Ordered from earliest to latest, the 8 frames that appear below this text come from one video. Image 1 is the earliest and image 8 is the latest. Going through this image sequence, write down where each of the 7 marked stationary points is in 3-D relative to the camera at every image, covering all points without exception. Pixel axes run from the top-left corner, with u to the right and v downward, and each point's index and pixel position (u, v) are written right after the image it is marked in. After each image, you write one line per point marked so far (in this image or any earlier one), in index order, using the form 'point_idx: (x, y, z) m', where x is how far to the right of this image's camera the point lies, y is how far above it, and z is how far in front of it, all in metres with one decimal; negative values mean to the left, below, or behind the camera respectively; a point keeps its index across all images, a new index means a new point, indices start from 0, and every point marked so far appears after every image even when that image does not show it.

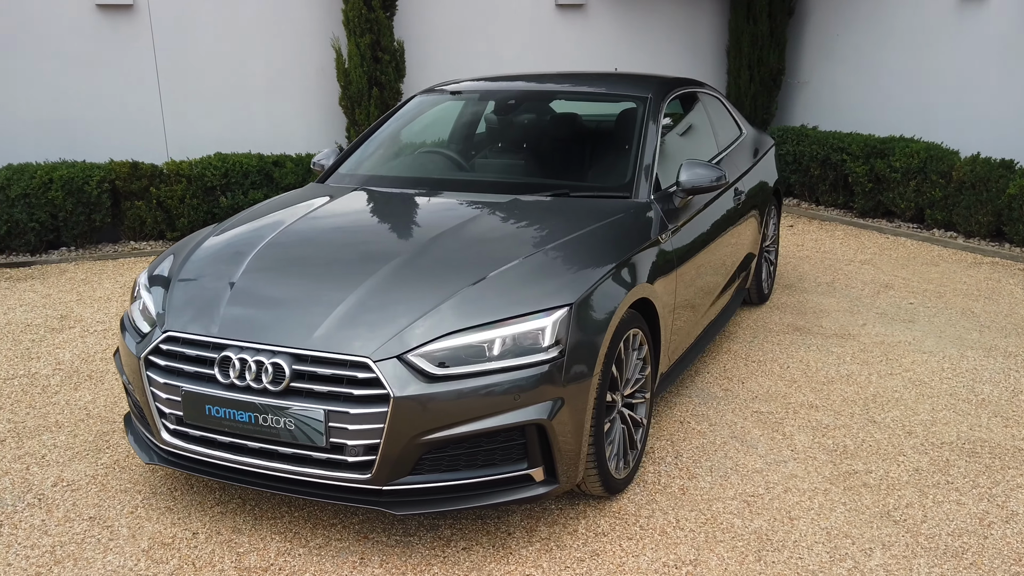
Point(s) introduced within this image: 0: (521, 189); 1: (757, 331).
0: (0.0, +0.4, +3.6) m
1: (+1.2, -0.2, +4.8) m
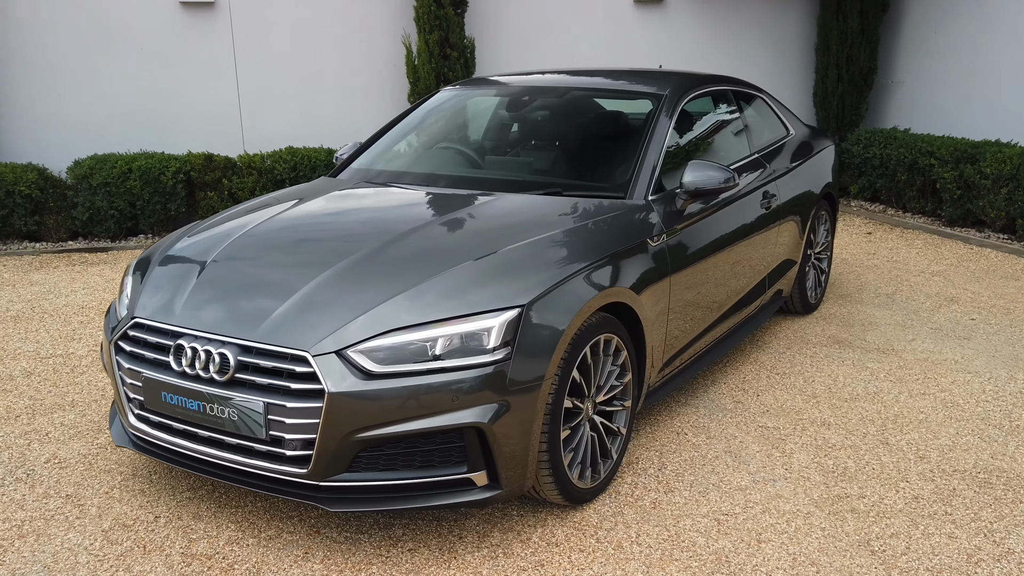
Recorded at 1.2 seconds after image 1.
0: (0.0, +0.4, +3.5) m
1: (+1.3, -0.3, +4.6) m
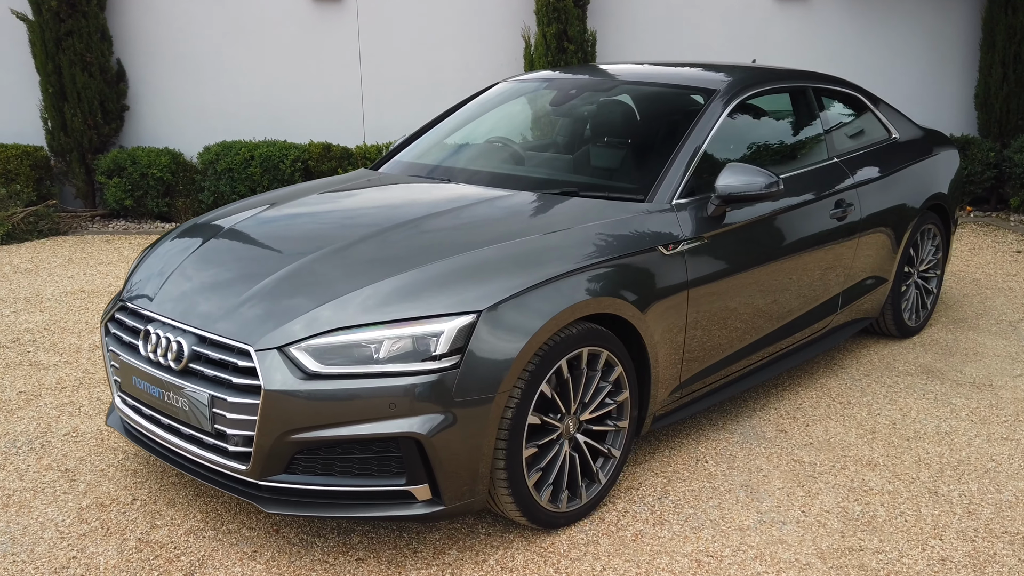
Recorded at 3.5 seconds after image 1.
0: (+0.1, +0.4, +3.3) m
1: (+1.6, -0.4, +4.1) m
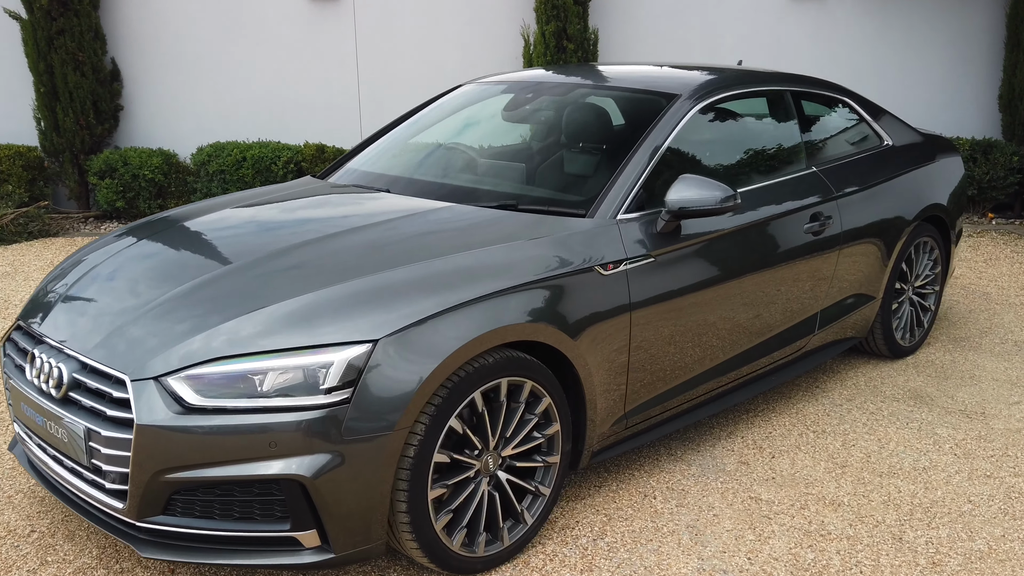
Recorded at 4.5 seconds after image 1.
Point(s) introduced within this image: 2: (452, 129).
0: (-0.1, +0.3, +3.1) m
1: (+1.4, -0.4, +3.8) m
2: (-0.2, +0.6, +3.8) m
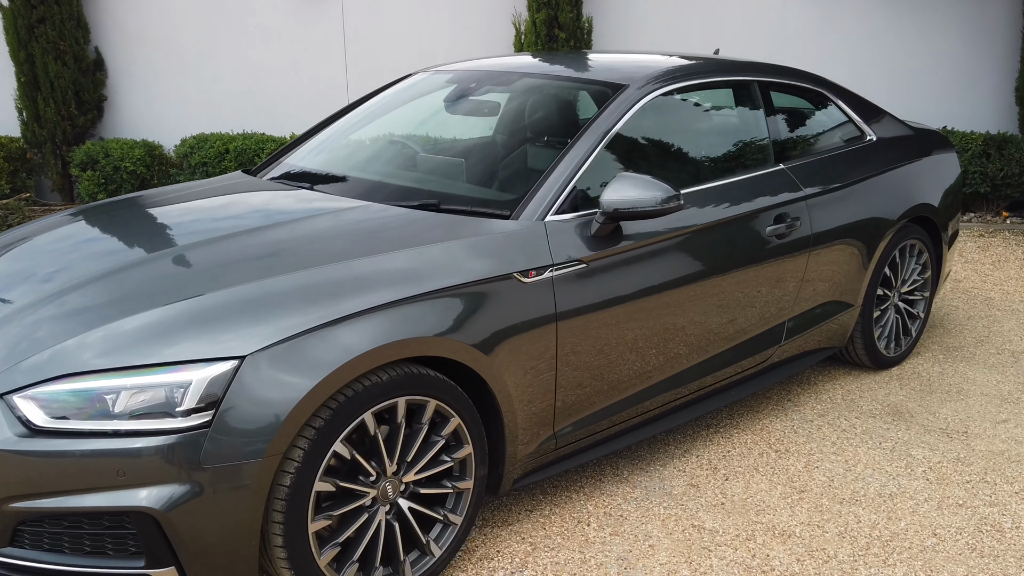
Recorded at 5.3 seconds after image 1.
0: (-0.3, +0.3, +2.9) m
1: (+1.2, -0.5, +3.6) m
2: (-0.4, +0.6, +3.5) m
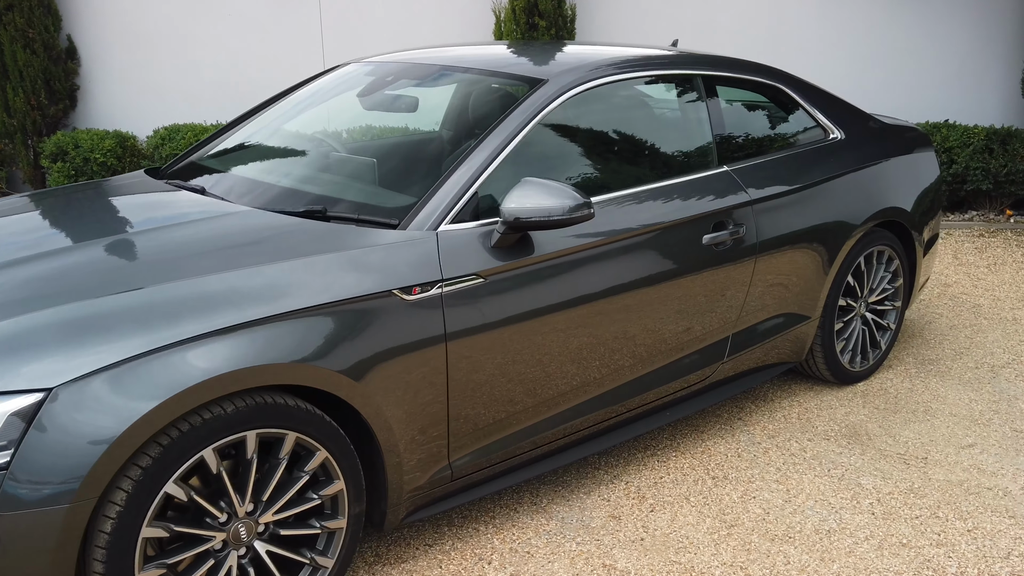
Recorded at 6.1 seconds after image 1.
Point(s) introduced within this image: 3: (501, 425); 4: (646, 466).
0: (-0.6, +0.2, +2.6) m
1: (+0.9, -0.5, +3.3) m
2: (-0.6, +0.6, +3.3) m
3: (-0.1, -0.4, +2.5) m
4: (+0.4, -0.6, +3.0) m
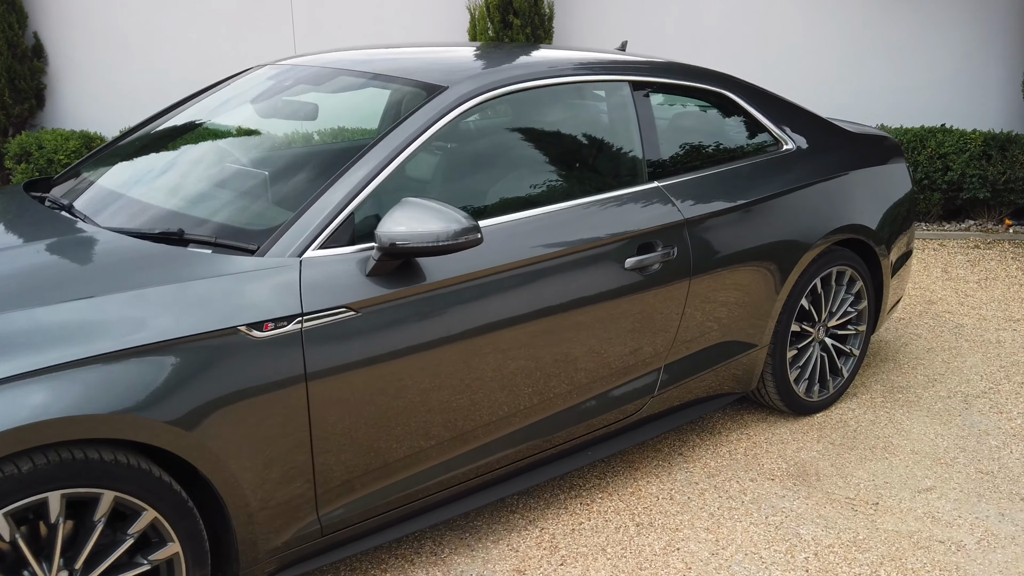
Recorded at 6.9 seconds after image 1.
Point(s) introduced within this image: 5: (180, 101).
0: (-0.8, +0.2, +2.4) m
1: (+0.7, -0.6, +3.0) m
2: (-0.9, +0.5, +3.1) m
3: (-0.3, -0.5, +2.3) m
4: (+0.2, -0.6, +2.8) m
5: (-1.0, +0.6, +3.4) m
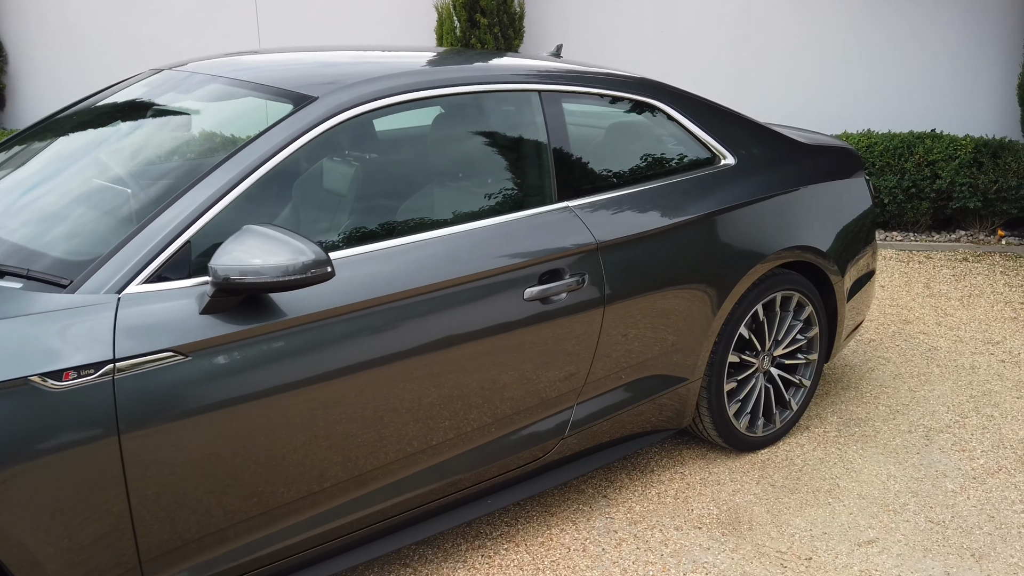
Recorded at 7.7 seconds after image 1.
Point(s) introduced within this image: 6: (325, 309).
0: (-1.1, +0.1, +2.2) m
1: (+0.4, -0.7, +2.8) m
2: (-1.2, +0.5, +2.8) m
3: (-0.6, -0.5, +2.0) m
4: (-0.1, -0.7, +2.5) m
5: (-1.3, +0.6, +3.2) m
6: (-0.4, 0.0, +2.0) m
